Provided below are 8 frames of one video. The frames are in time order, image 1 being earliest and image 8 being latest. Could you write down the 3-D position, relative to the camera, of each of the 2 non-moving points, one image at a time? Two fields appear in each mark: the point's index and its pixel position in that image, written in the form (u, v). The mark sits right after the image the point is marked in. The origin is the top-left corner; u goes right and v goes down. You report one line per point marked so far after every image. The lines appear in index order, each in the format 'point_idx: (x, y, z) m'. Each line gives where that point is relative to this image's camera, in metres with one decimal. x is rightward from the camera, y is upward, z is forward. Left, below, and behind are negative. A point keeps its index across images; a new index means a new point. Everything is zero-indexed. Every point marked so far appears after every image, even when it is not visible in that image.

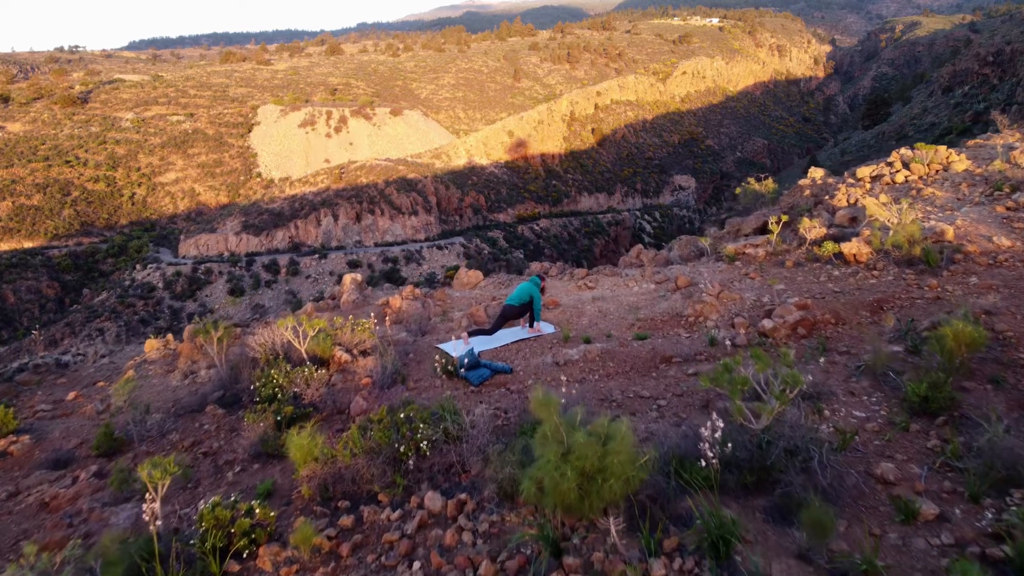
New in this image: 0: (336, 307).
0: (-2.2, -0.3, +10.3) m
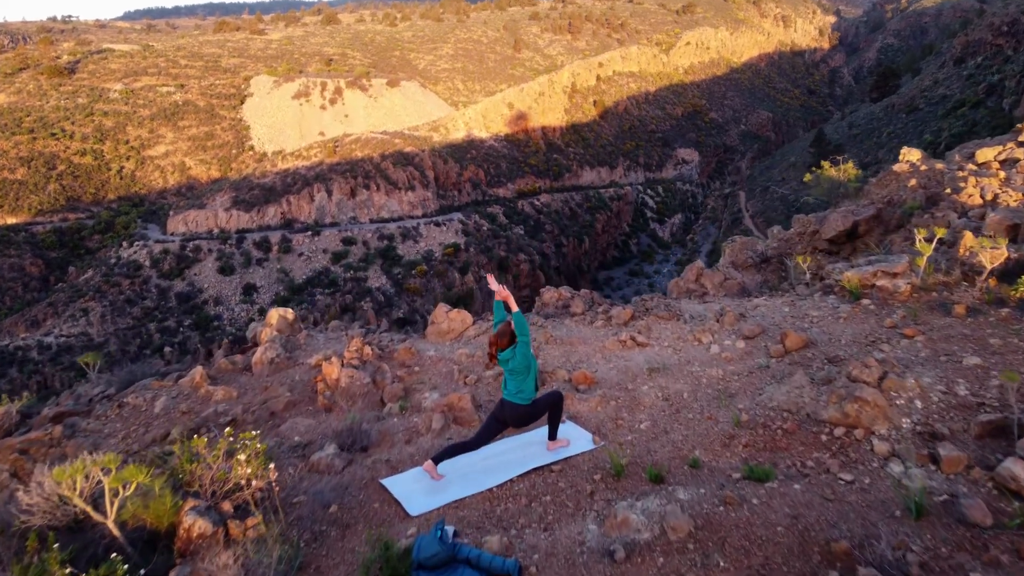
0: (-2.2, -0.7, +6.7) m
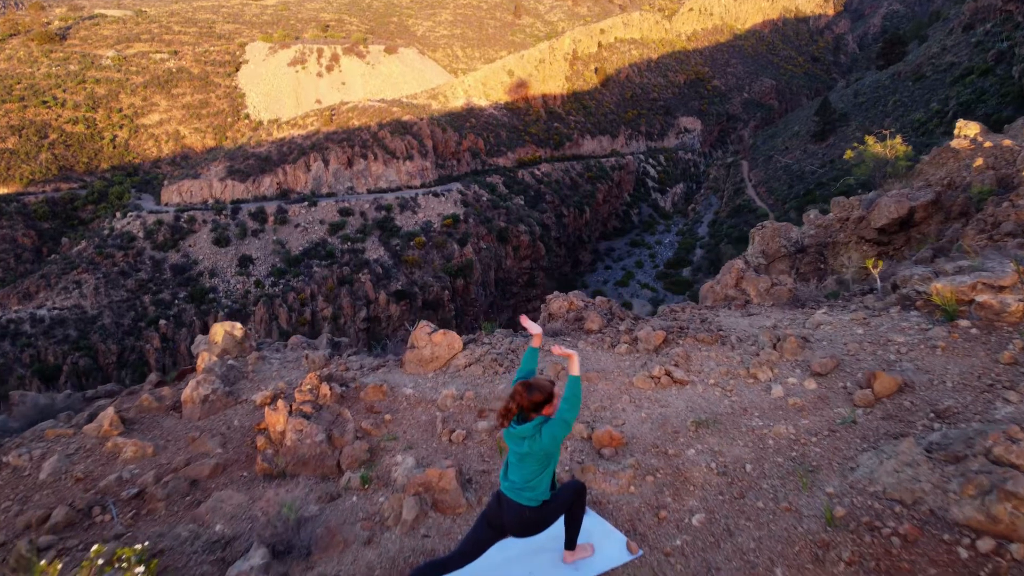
0: (-2.2, -0.8, +5.2) m
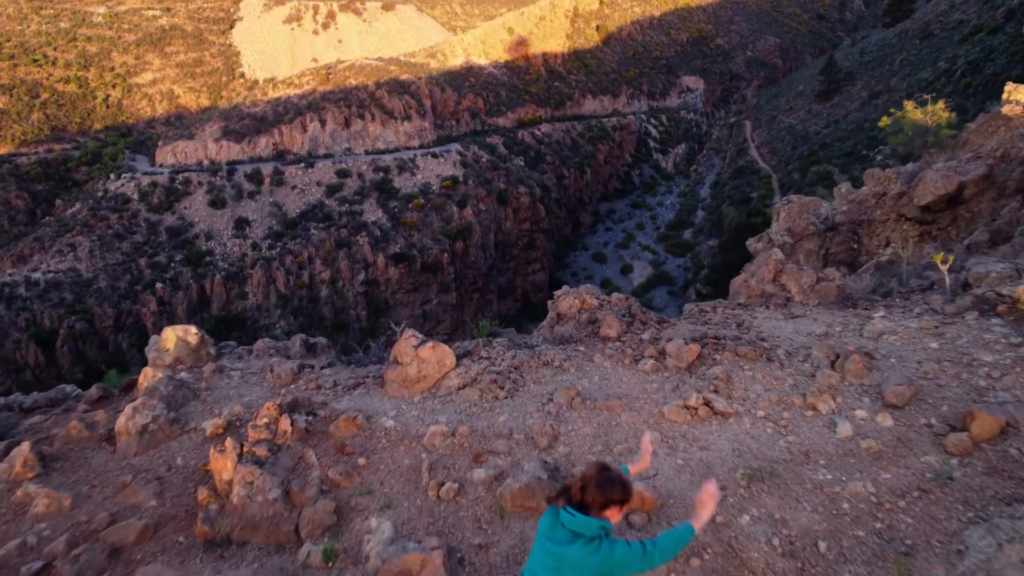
0: (-2.2, -0.8, +4.3) m
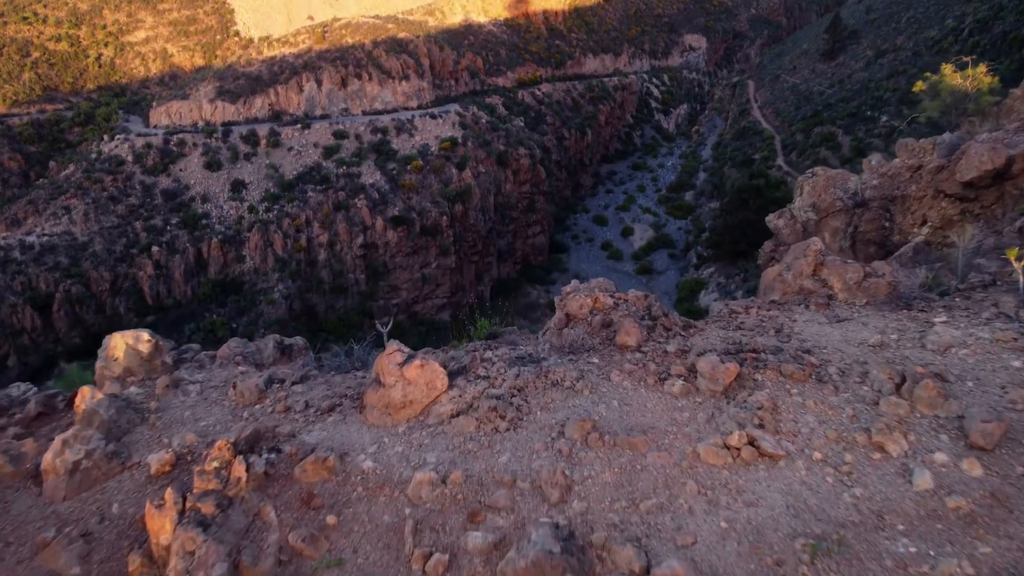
0: (-2.1, -0.9, +3.6) m
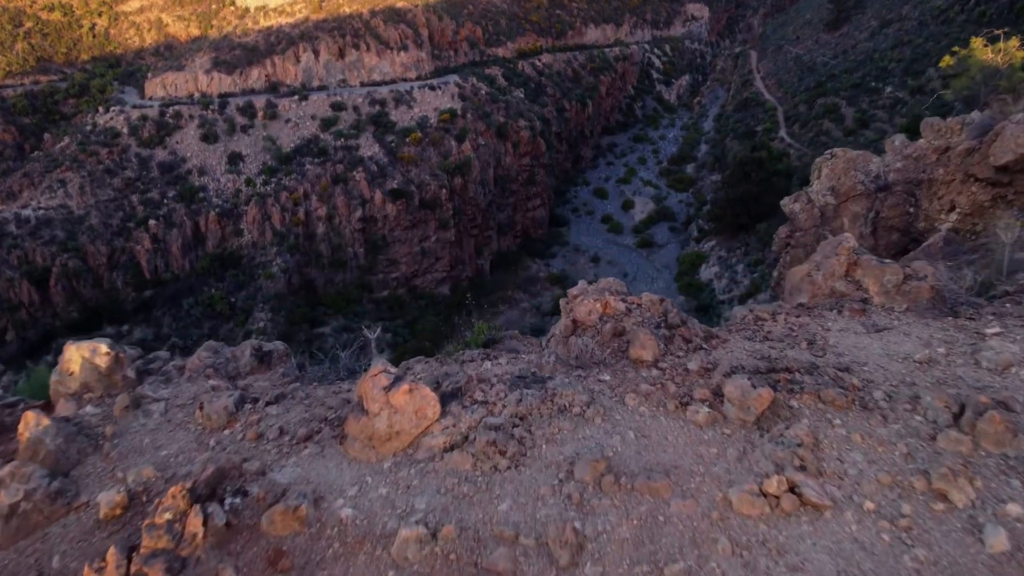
0: (-2.1, -1.0, +3.2) m
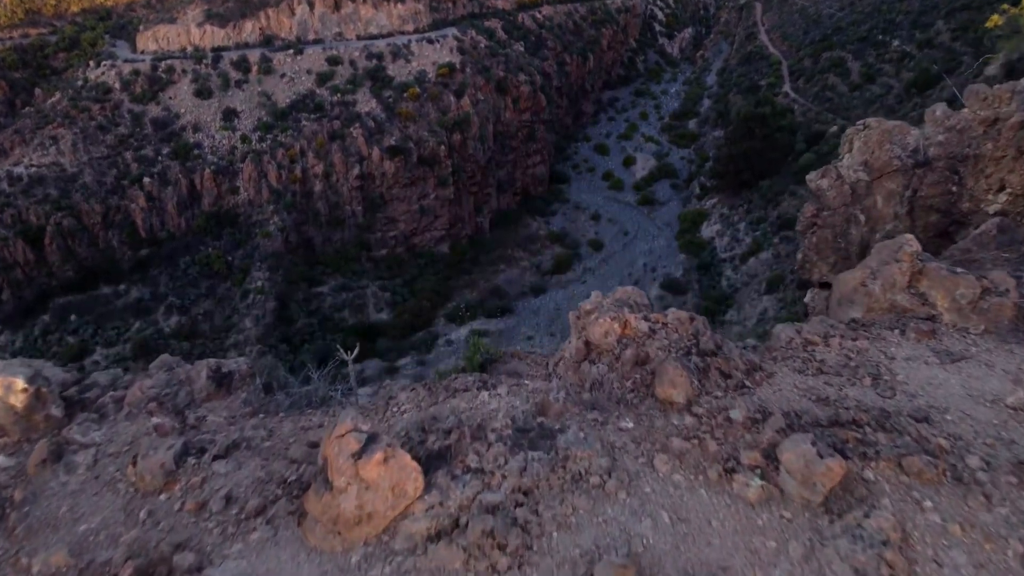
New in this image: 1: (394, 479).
0: (-2.1, -1.1, +2.5) m
1: (-0.4, -0.6, +2.7) m
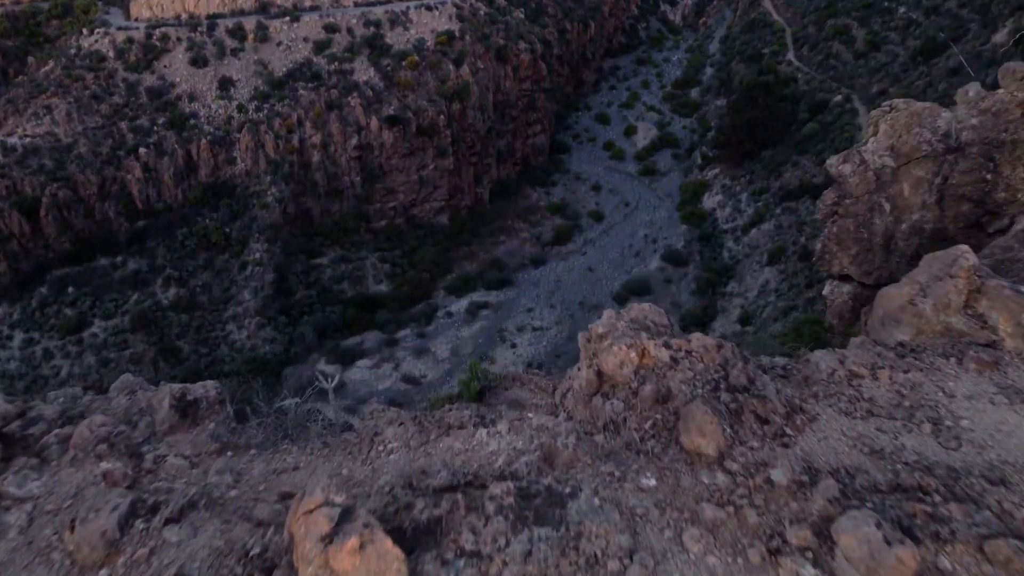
0: (-2.1, -1.2, +2.1) m
1: (-0.4, -0.8, +2.2) m
